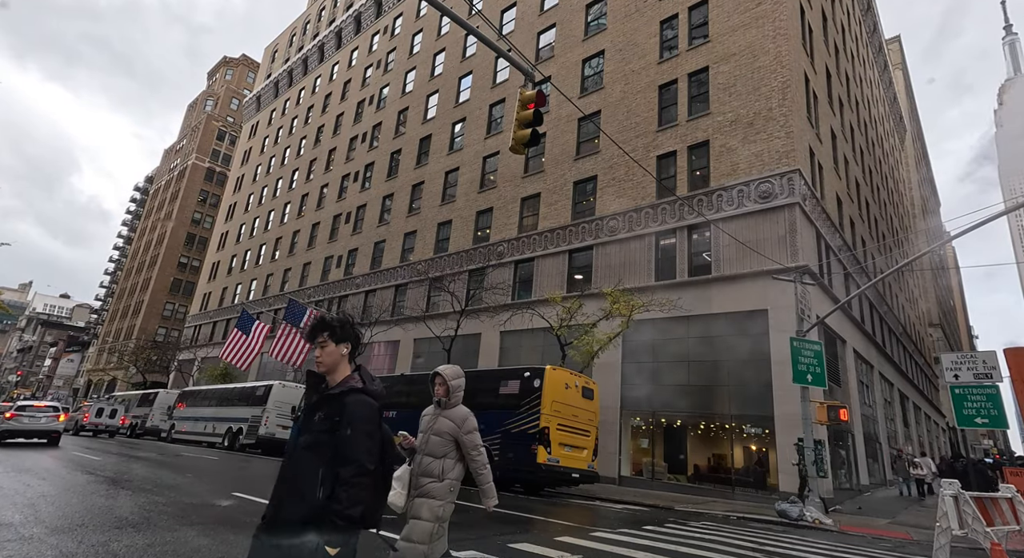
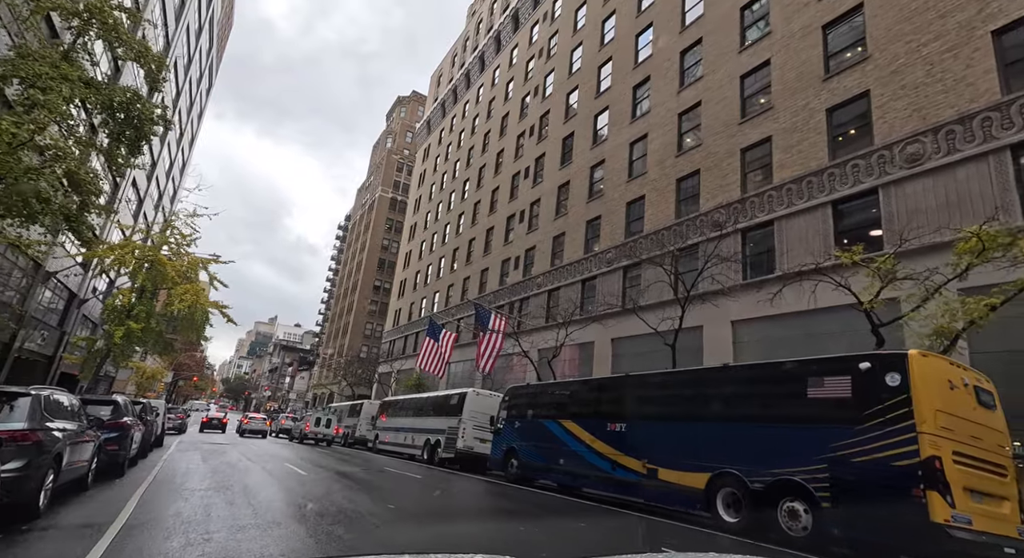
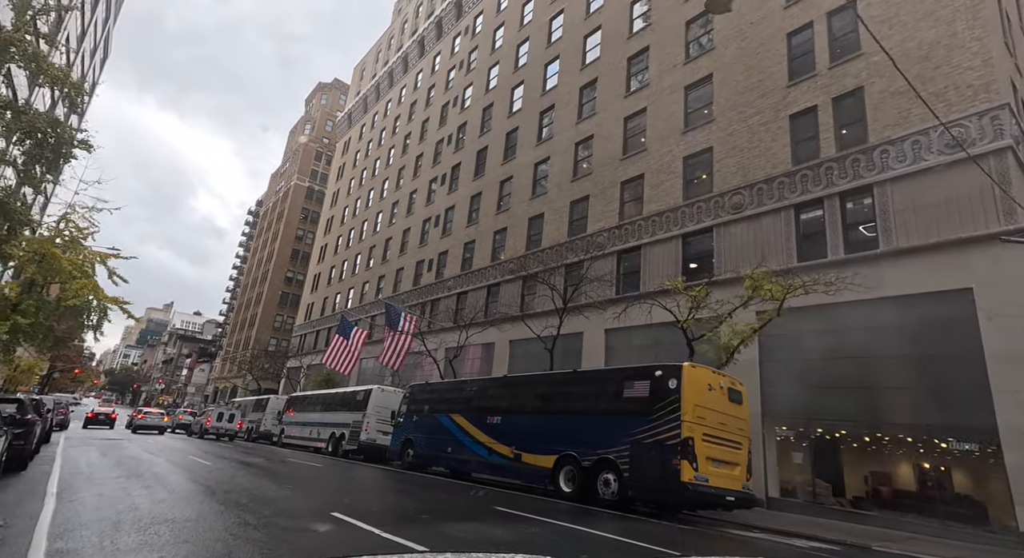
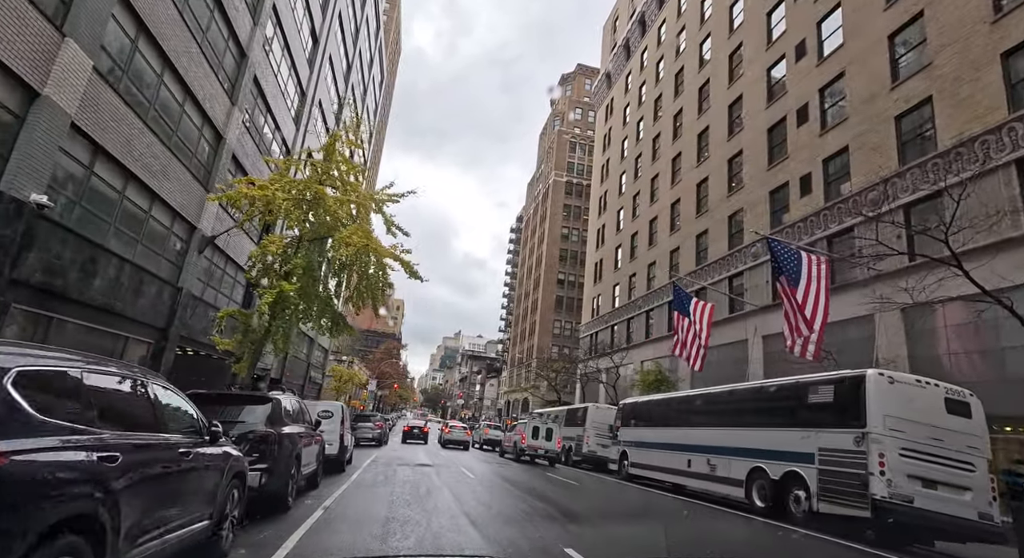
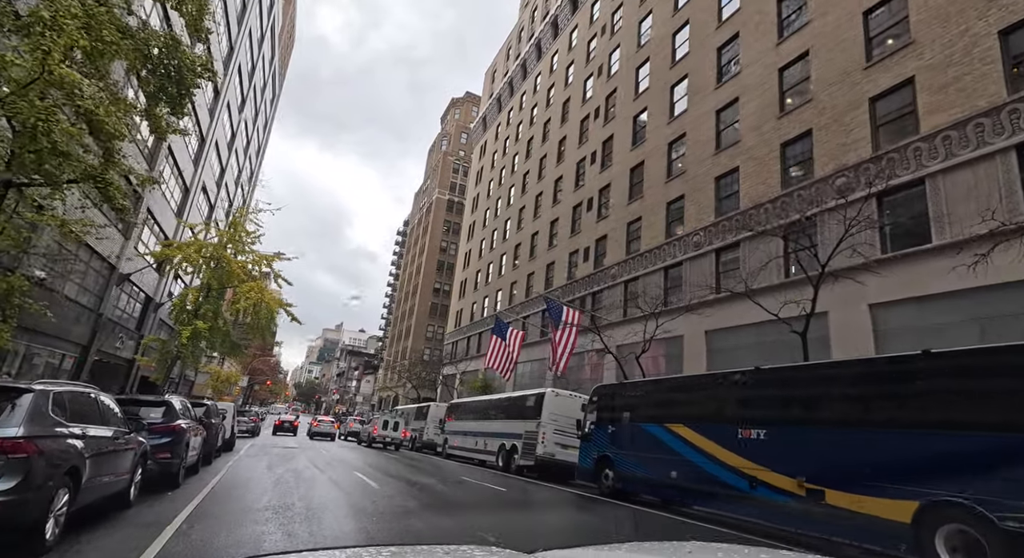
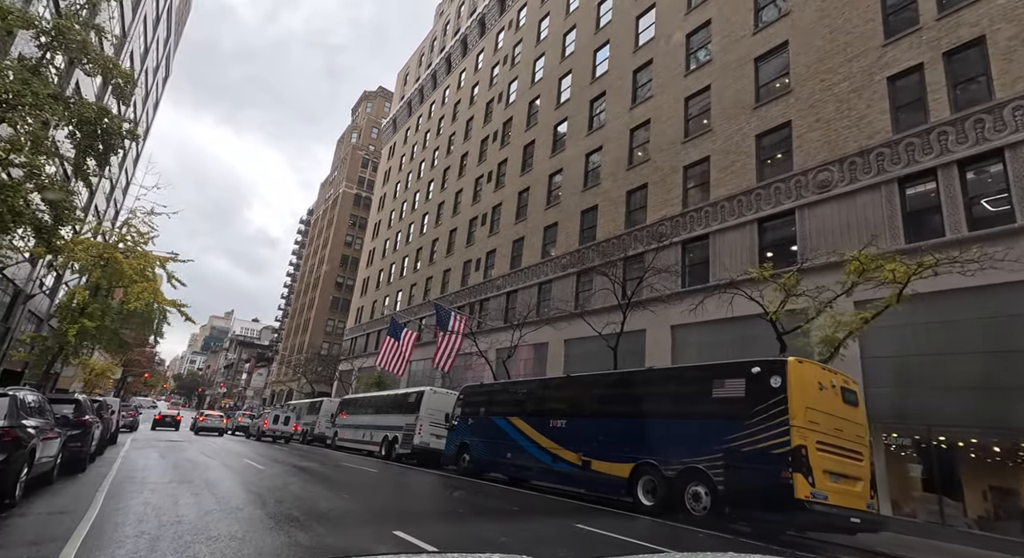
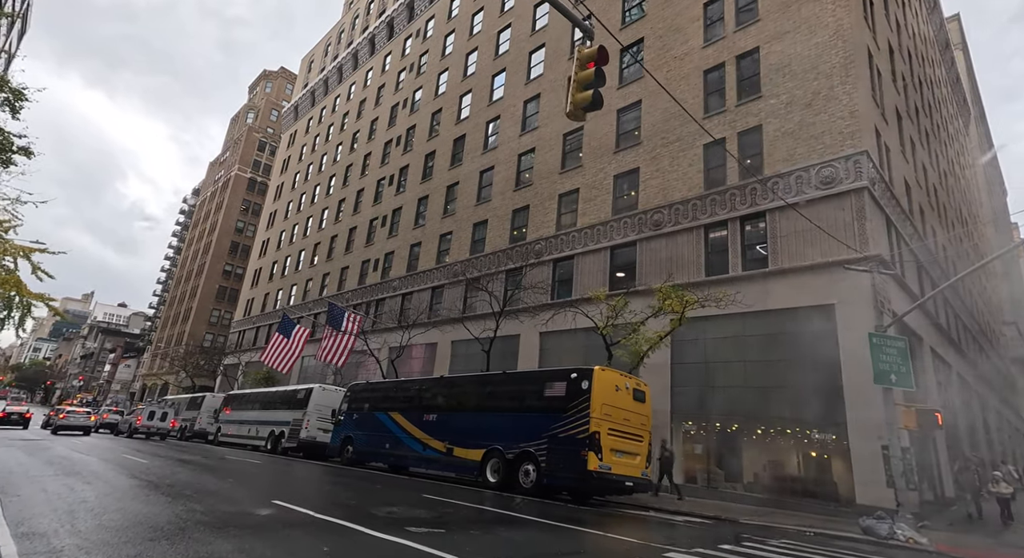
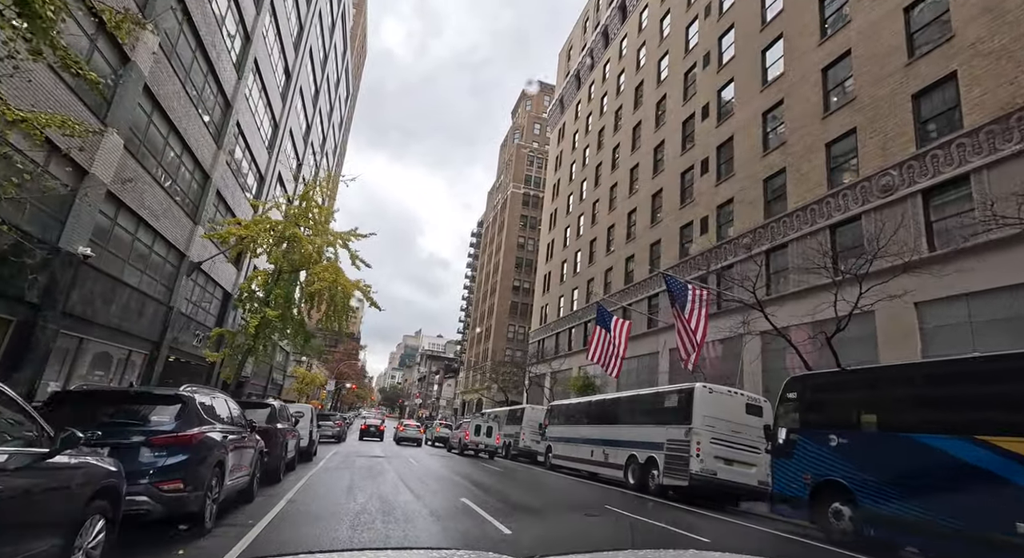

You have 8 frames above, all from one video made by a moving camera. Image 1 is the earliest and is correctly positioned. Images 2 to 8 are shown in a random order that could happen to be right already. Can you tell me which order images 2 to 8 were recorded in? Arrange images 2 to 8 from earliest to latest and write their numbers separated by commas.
7, 3, 6, 2, 5, 8, 4
